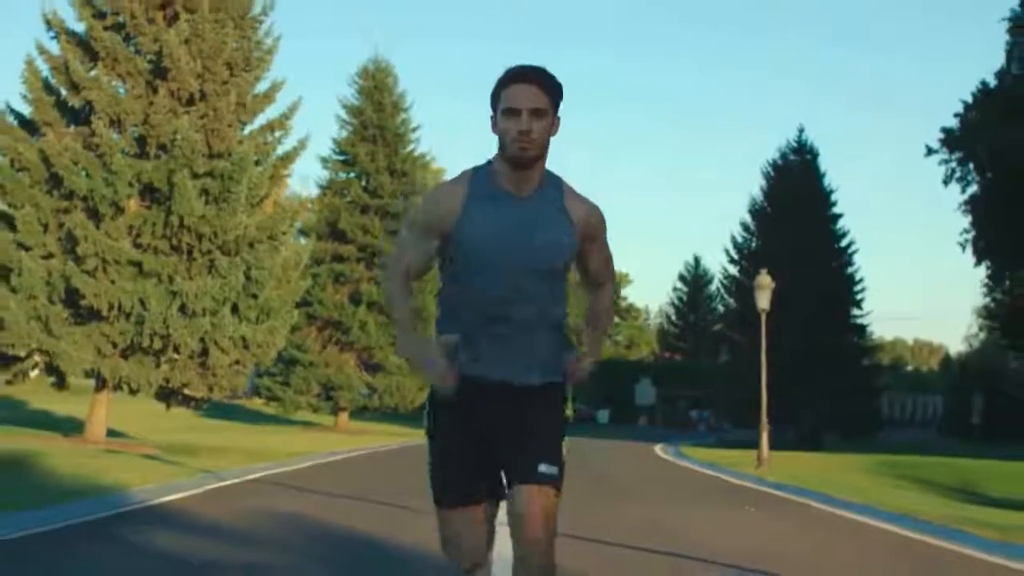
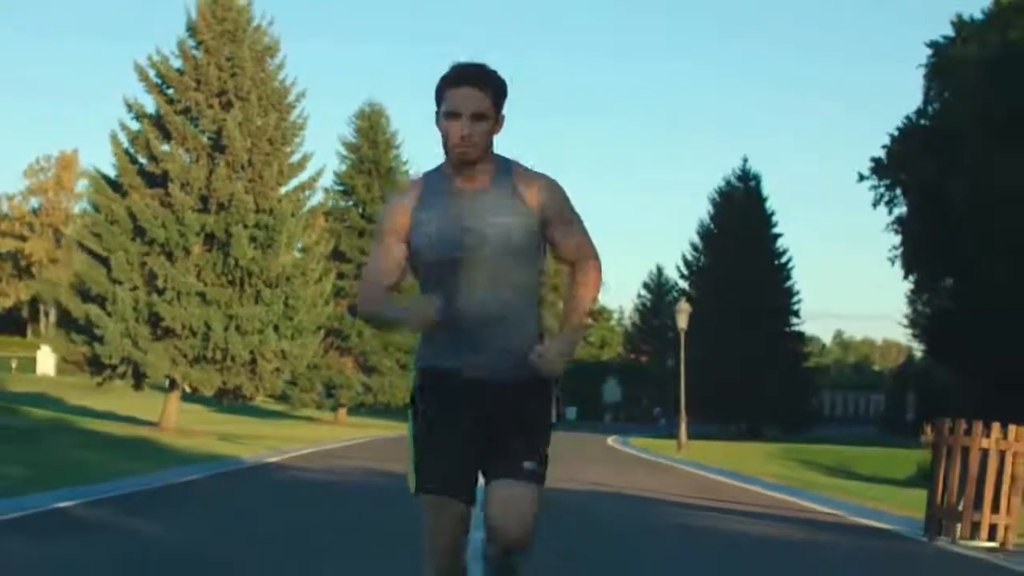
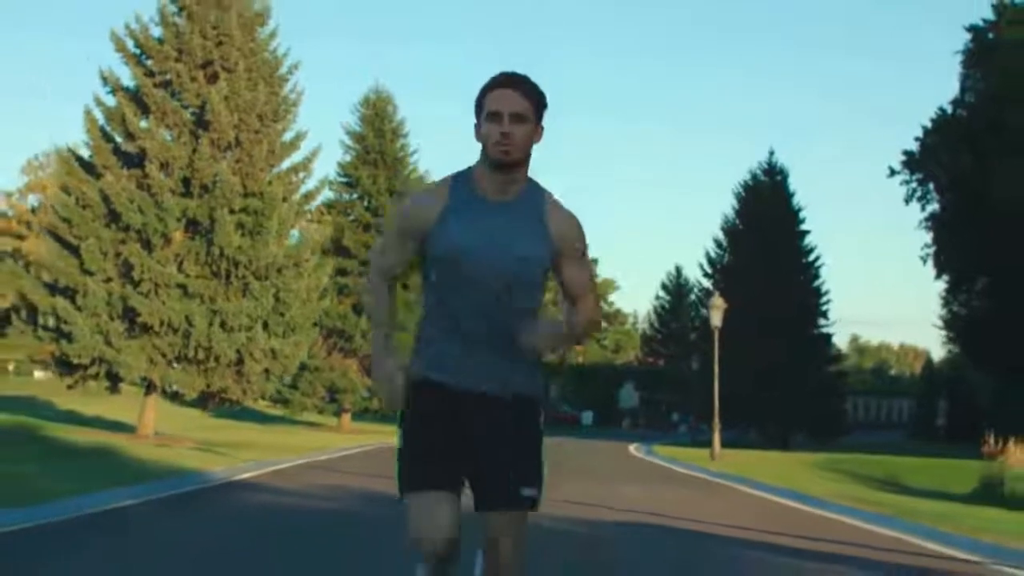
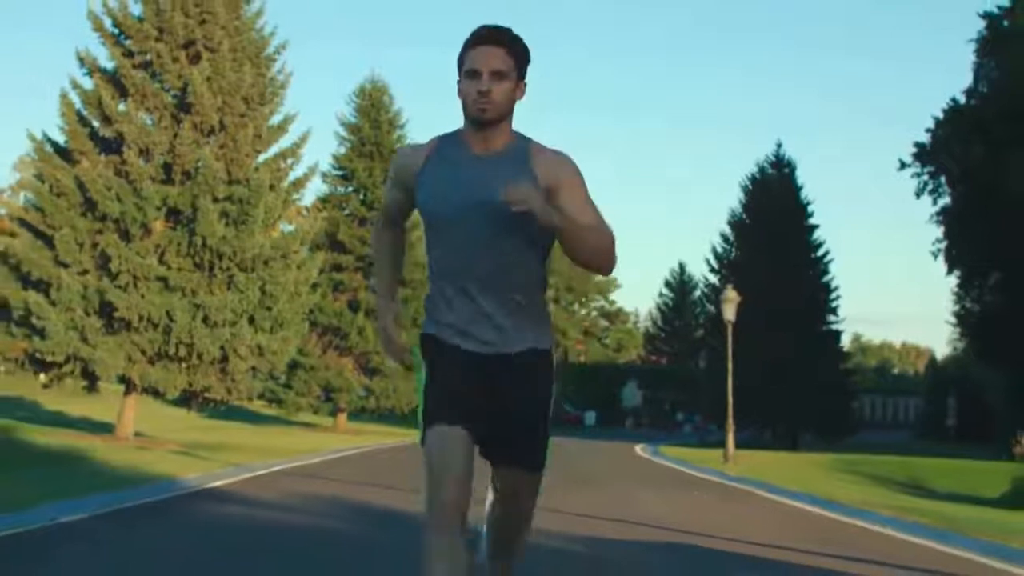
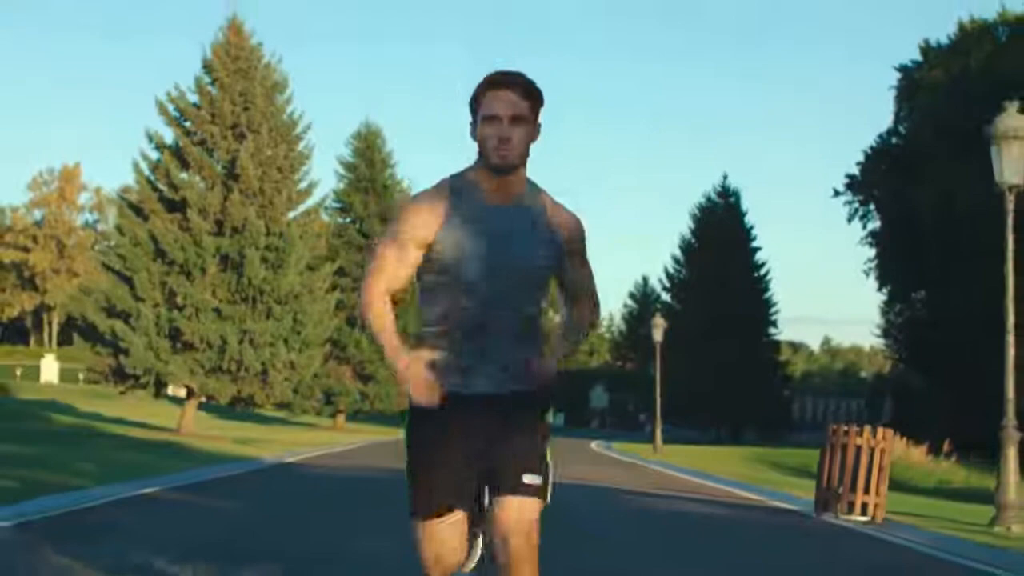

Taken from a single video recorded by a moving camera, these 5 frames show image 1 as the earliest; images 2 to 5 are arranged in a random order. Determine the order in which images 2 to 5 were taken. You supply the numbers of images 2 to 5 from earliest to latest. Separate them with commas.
4, 3, 2, 5
